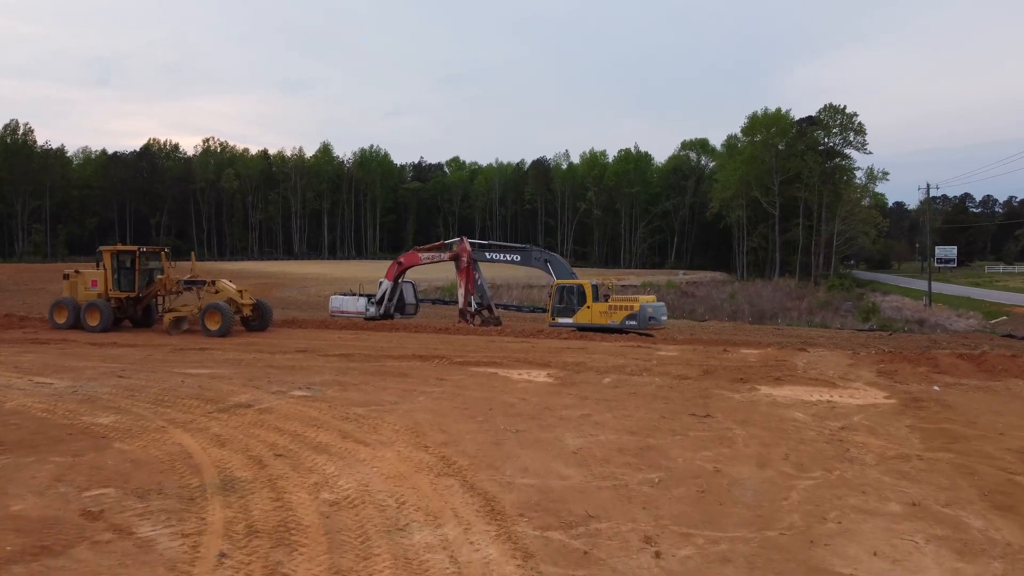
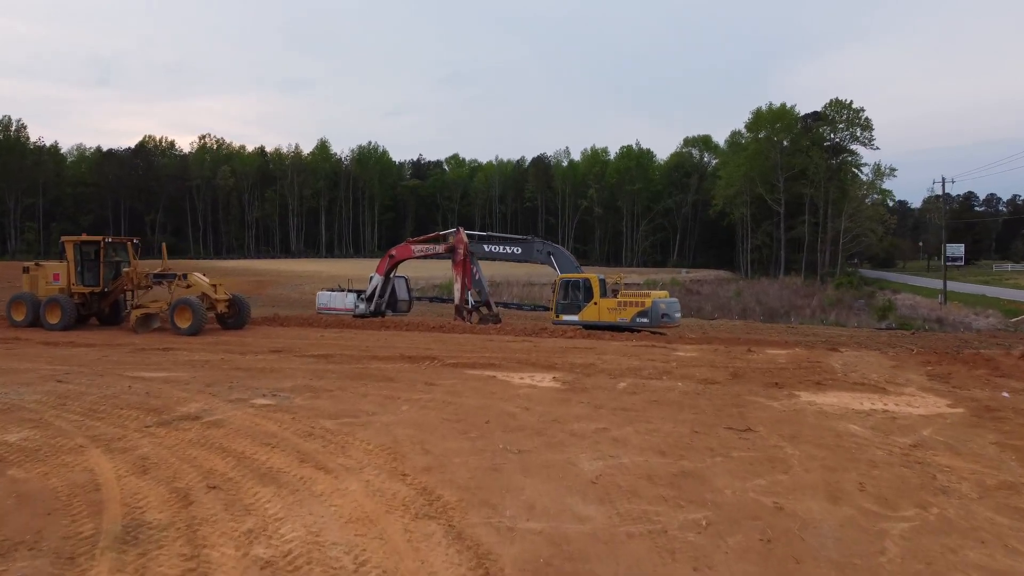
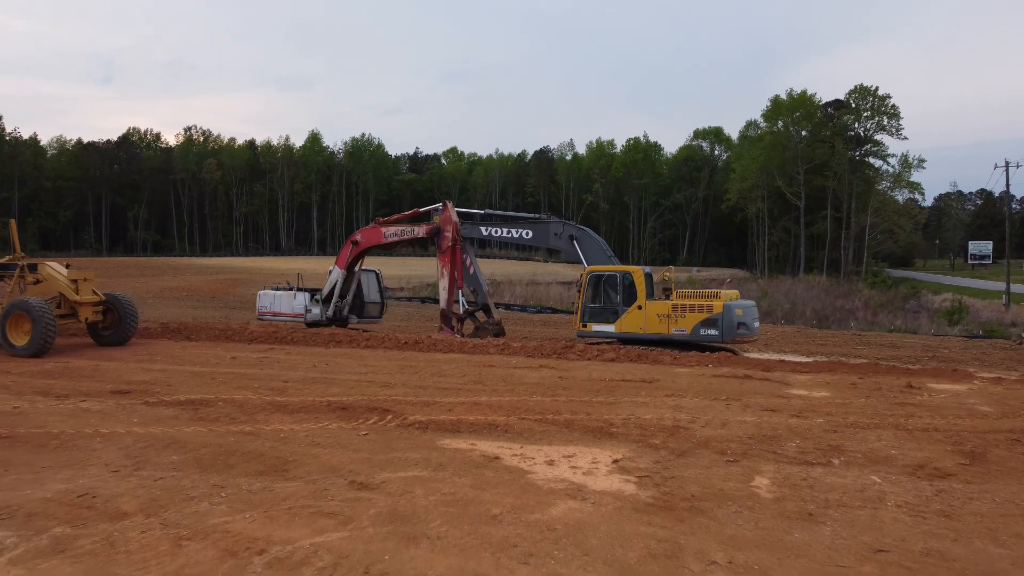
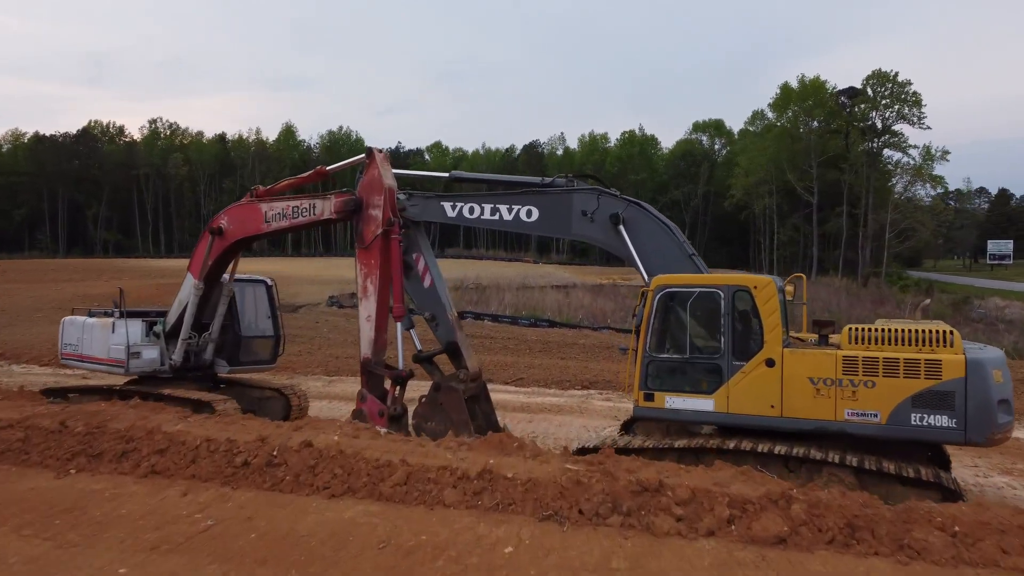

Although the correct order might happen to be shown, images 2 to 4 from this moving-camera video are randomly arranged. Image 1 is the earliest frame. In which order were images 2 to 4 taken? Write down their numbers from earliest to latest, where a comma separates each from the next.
2, 3, 4
